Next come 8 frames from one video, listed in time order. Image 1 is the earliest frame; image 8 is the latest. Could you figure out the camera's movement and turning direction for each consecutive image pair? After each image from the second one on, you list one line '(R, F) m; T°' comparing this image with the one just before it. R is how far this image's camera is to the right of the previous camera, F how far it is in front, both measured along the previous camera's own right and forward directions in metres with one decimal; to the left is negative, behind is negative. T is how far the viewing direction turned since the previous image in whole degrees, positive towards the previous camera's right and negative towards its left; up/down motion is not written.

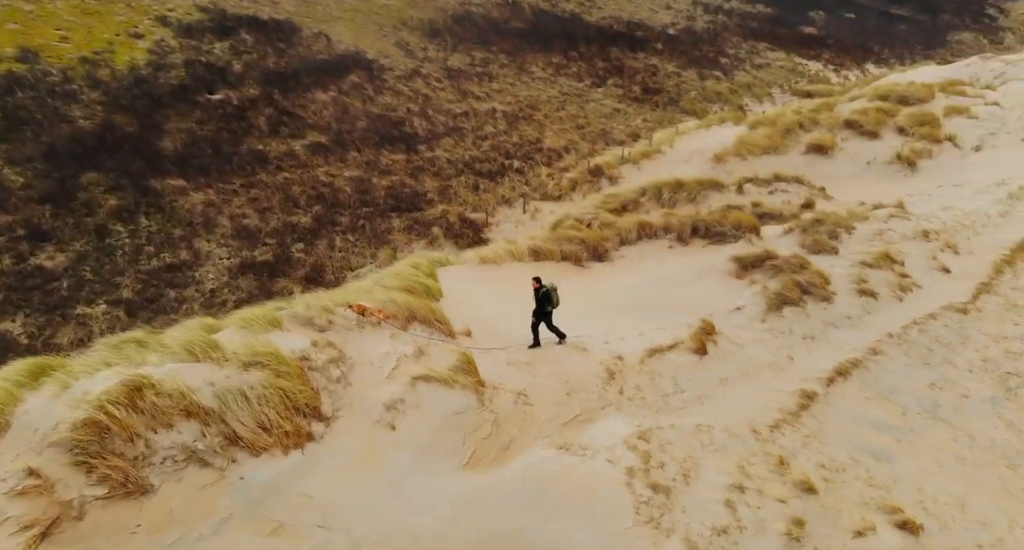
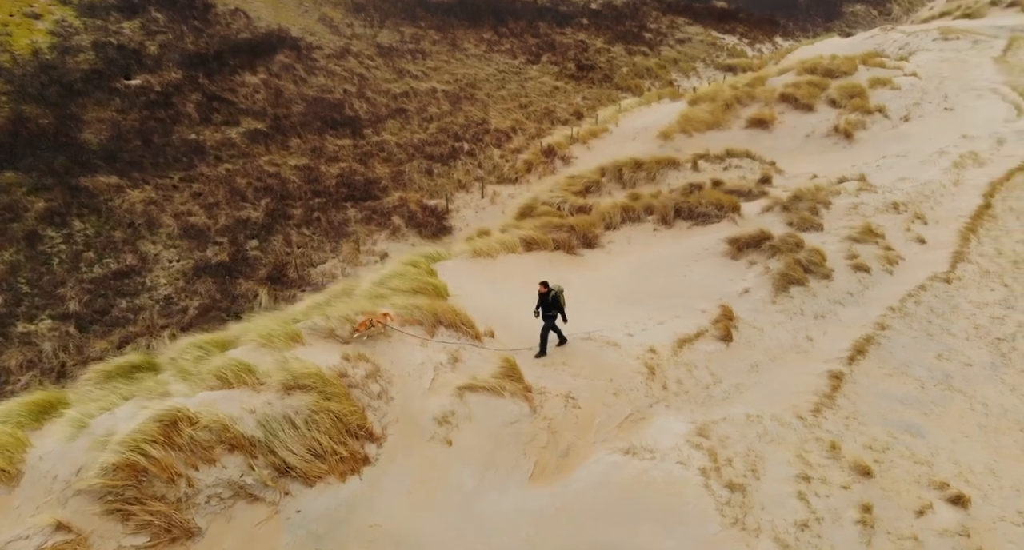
(-1.3, +0.5) m; +6°
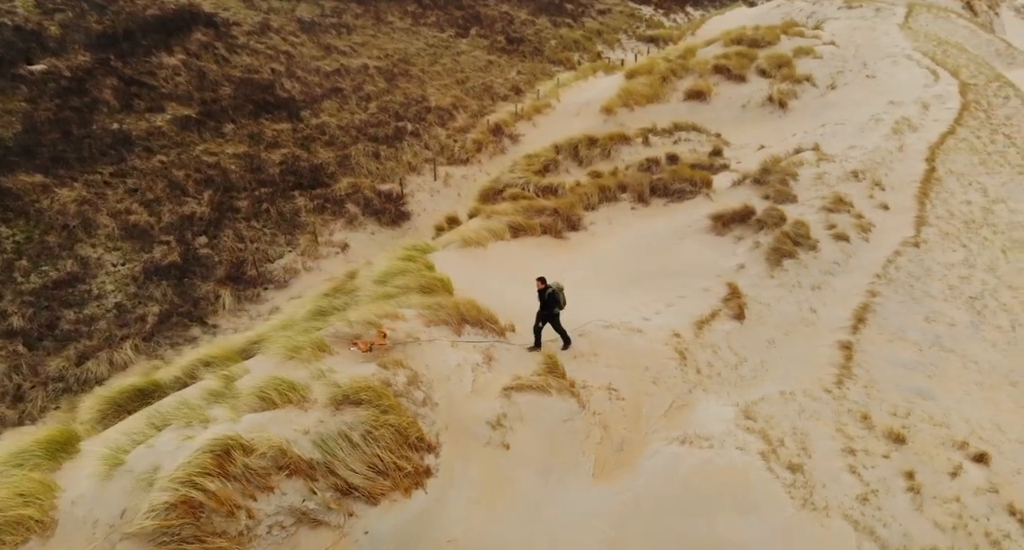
(-1.2, +0.3) m; +6°
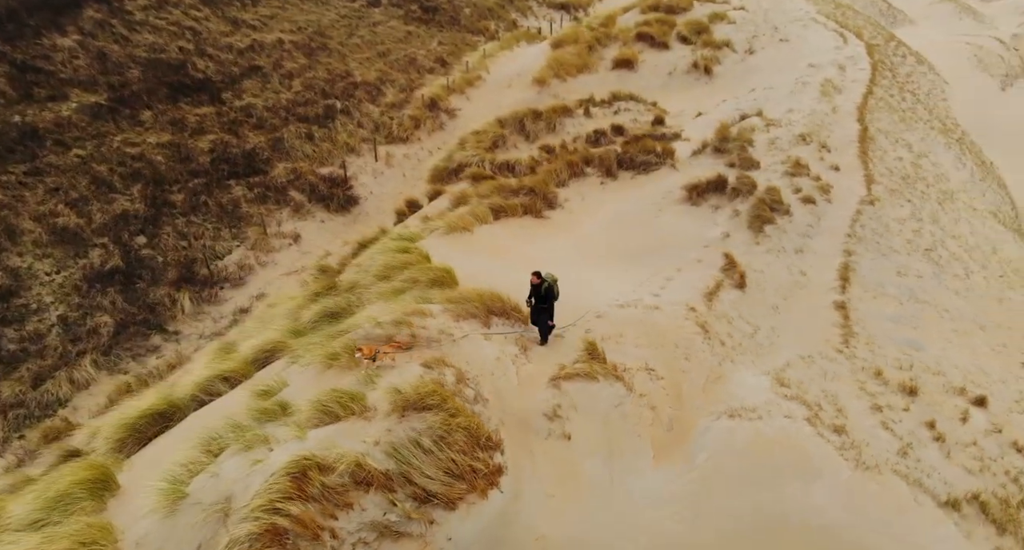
(-1.3, +0.2) m; +7°
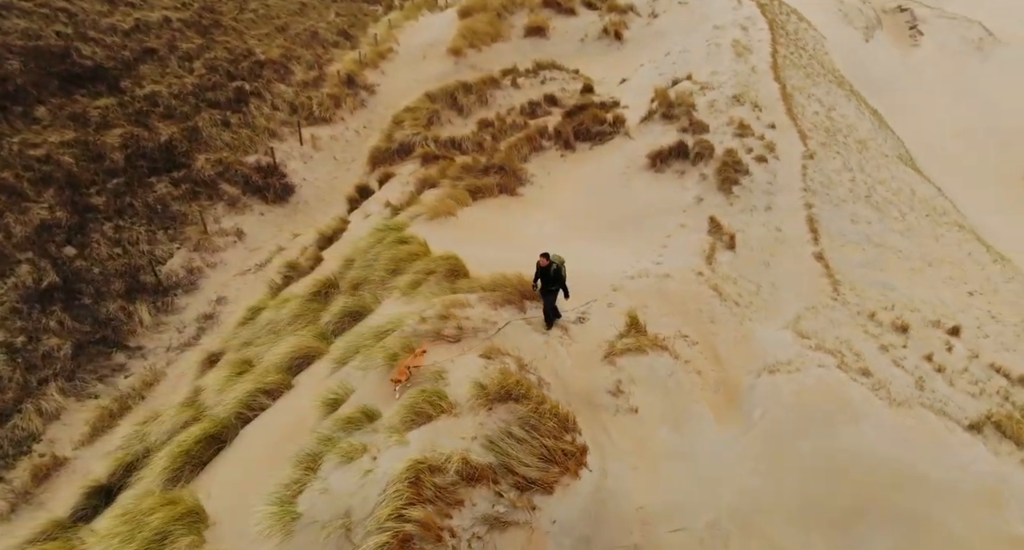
(-1.6, +0.1) m; +9°
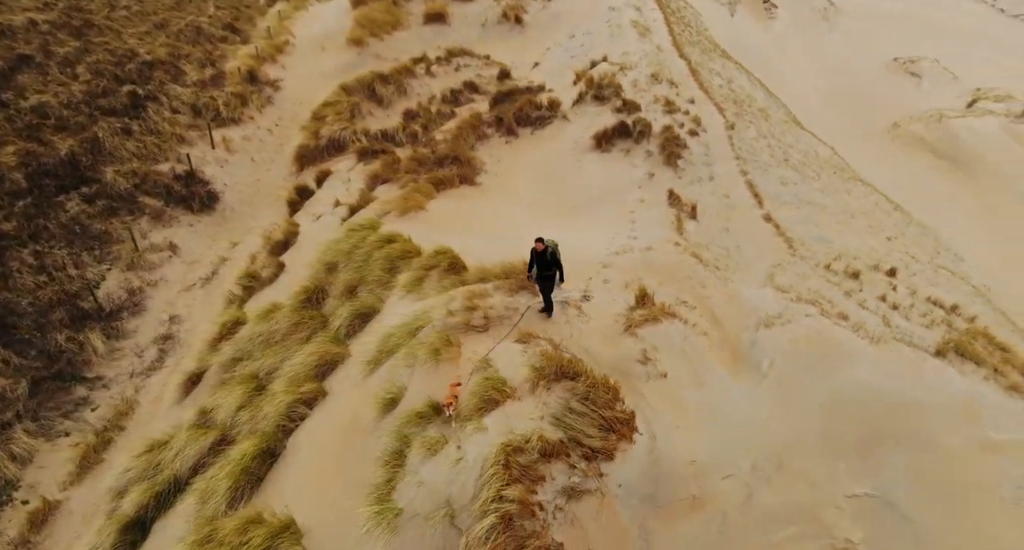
(-1.4, -0.2) m; +9°
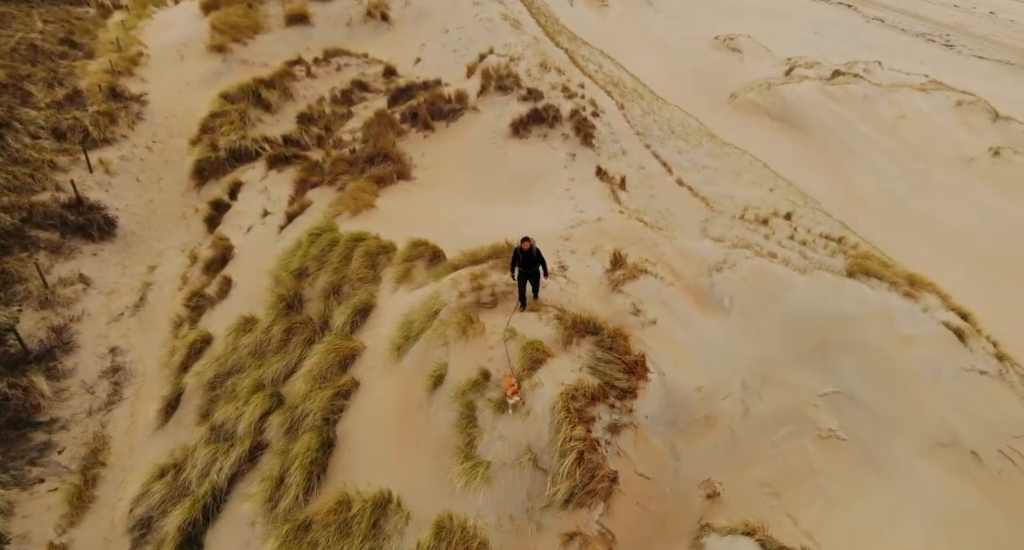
(-1.7, -0.5) m; +11°
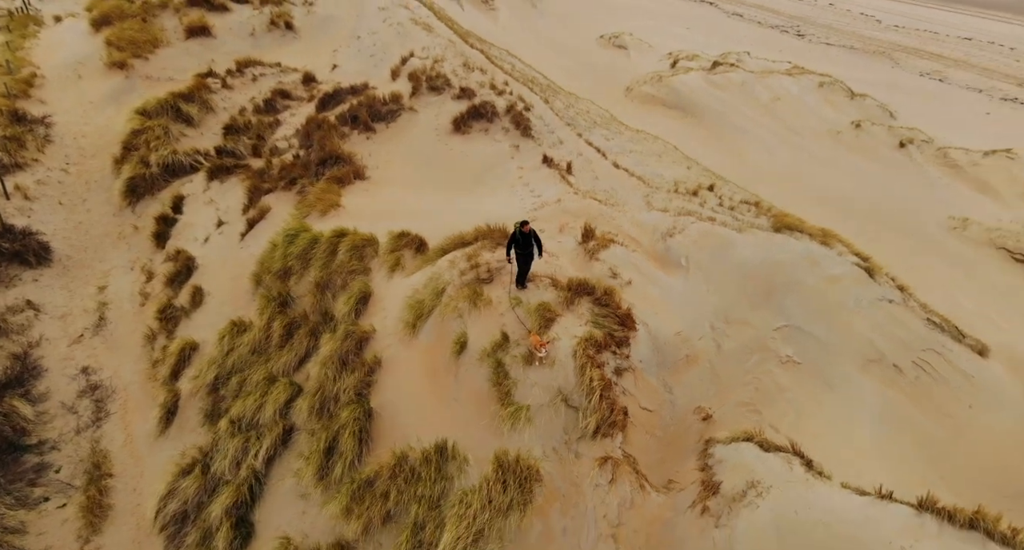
(-1.2, -0.8) m; +8°
